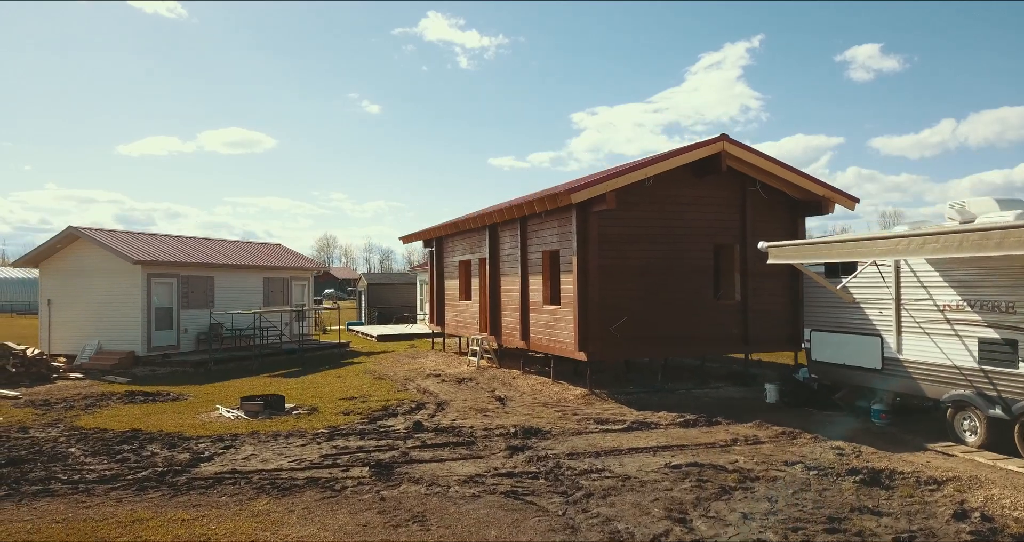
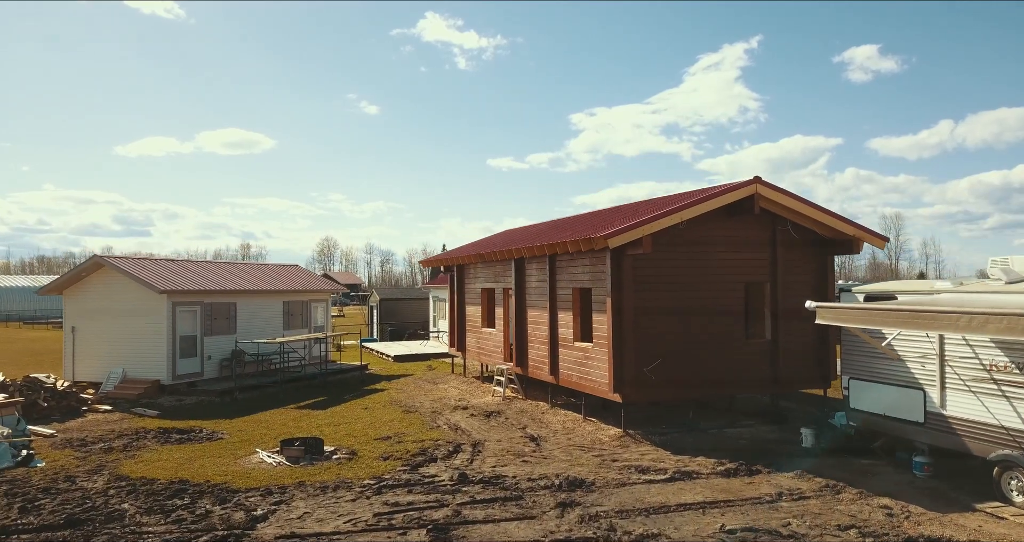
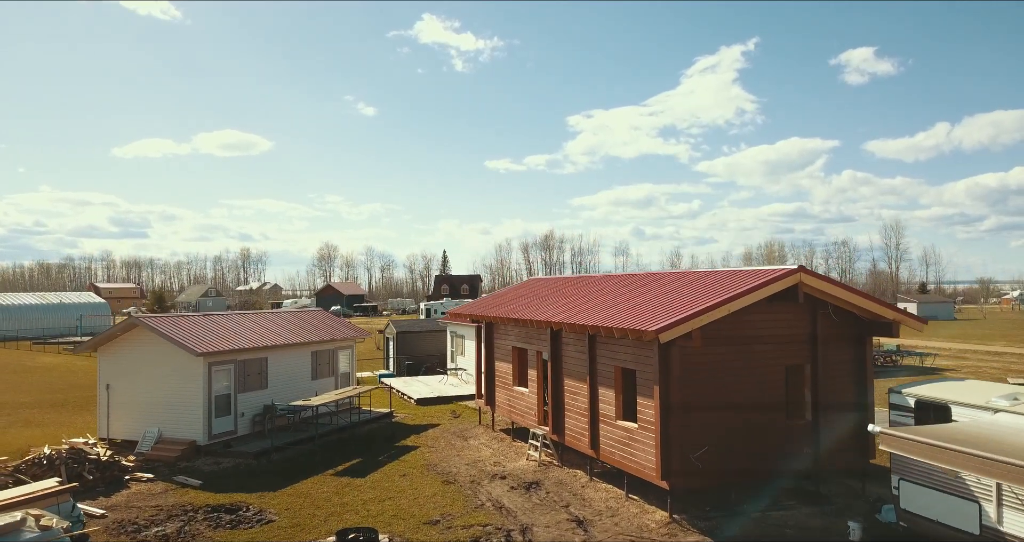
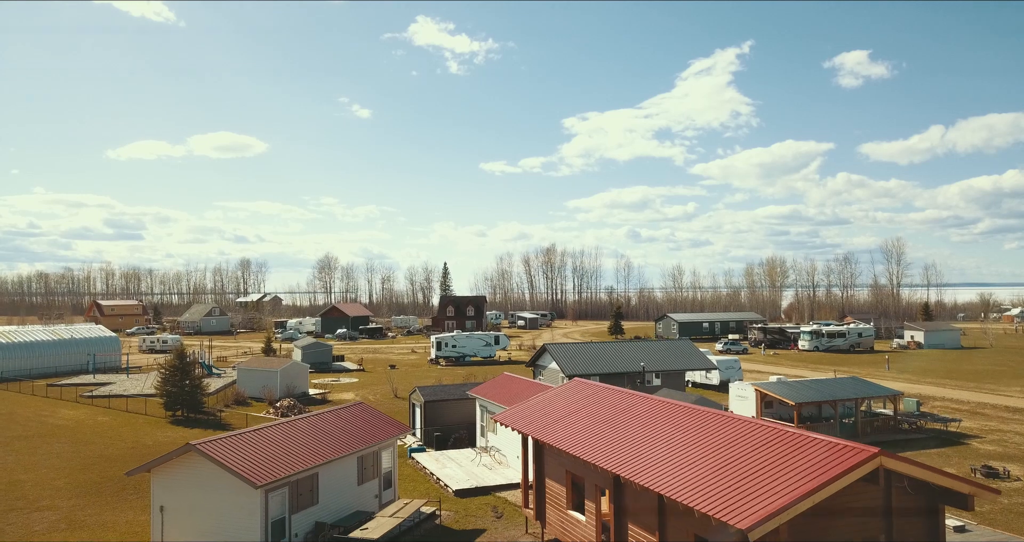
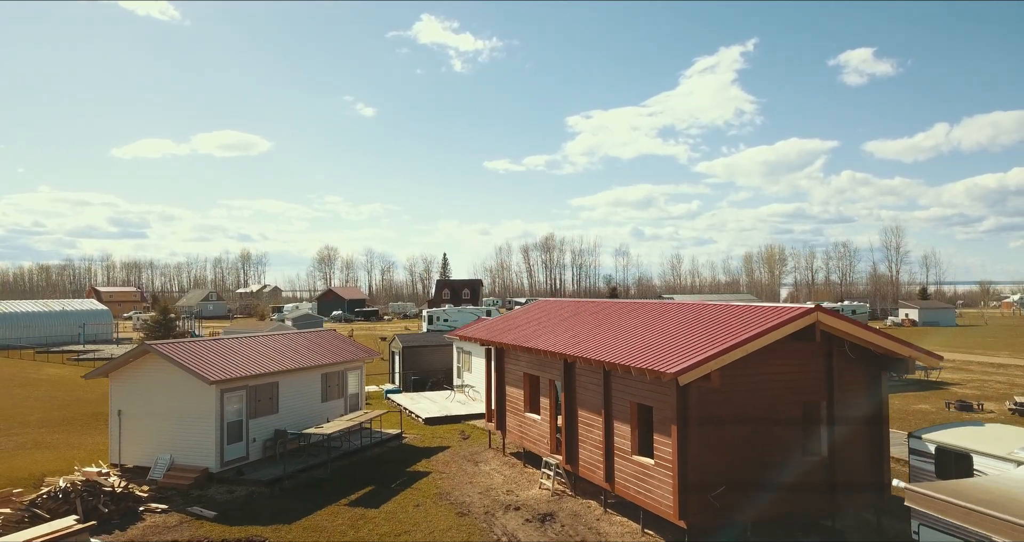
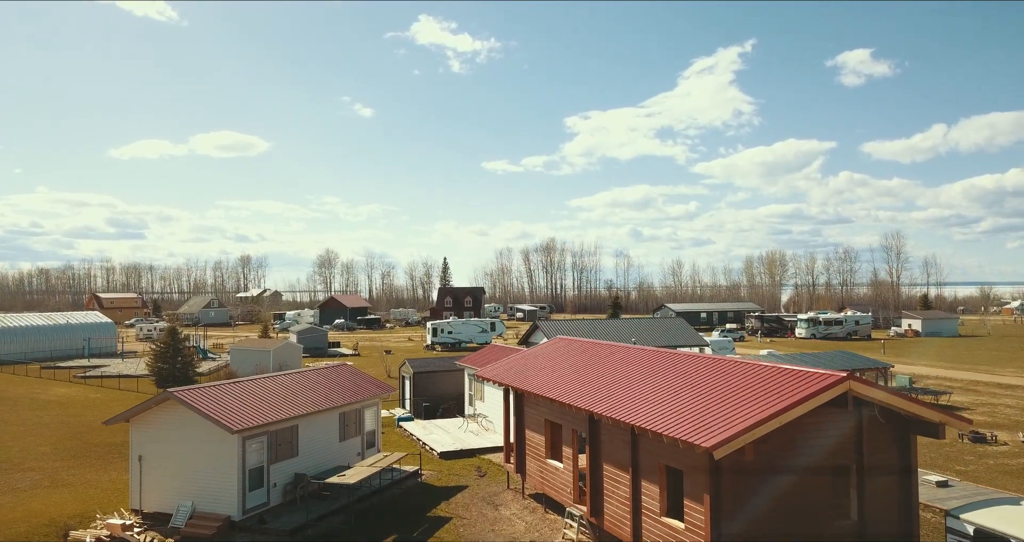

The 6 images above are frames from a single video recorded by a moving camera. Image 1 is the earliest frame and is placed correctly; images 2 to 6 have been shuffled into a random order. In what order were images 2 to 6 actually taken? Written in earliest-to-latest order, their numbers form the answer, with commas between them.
2, 3, 5, 6, 4
